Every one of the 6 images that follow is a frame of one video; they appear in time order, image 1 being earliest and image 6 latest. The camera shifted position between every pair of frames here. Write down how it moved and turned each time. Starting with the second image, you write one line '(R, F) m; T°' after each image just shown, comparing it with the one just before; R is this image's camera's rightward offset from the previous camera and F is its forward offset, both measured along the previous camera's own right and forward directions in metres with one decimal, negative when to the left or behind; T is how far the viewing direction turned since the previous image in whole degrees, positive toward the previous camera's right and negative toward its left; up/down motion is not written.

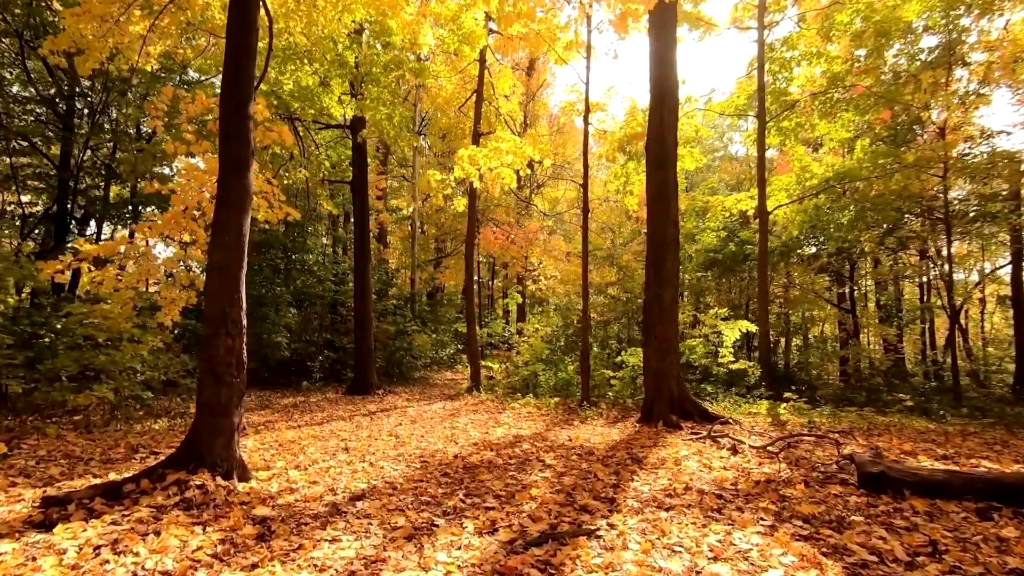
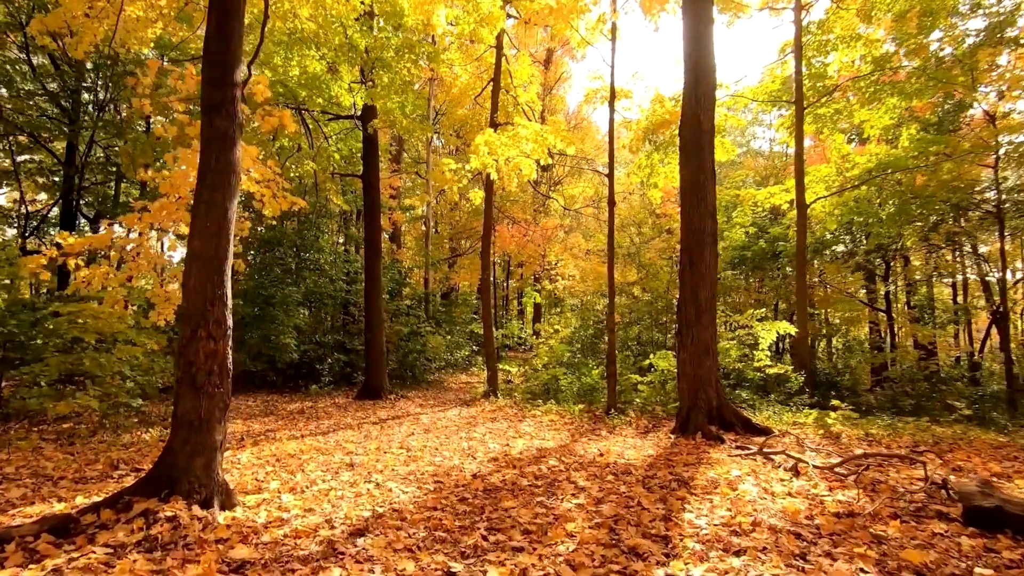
(-0.1, +0.7) m; -2°
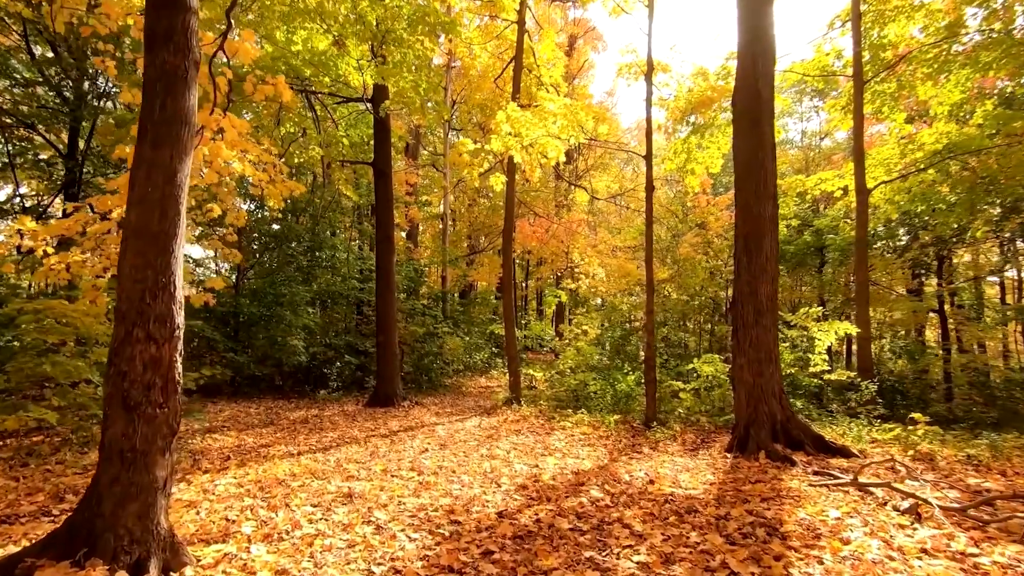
(-0.1, +1.0) m; -2°
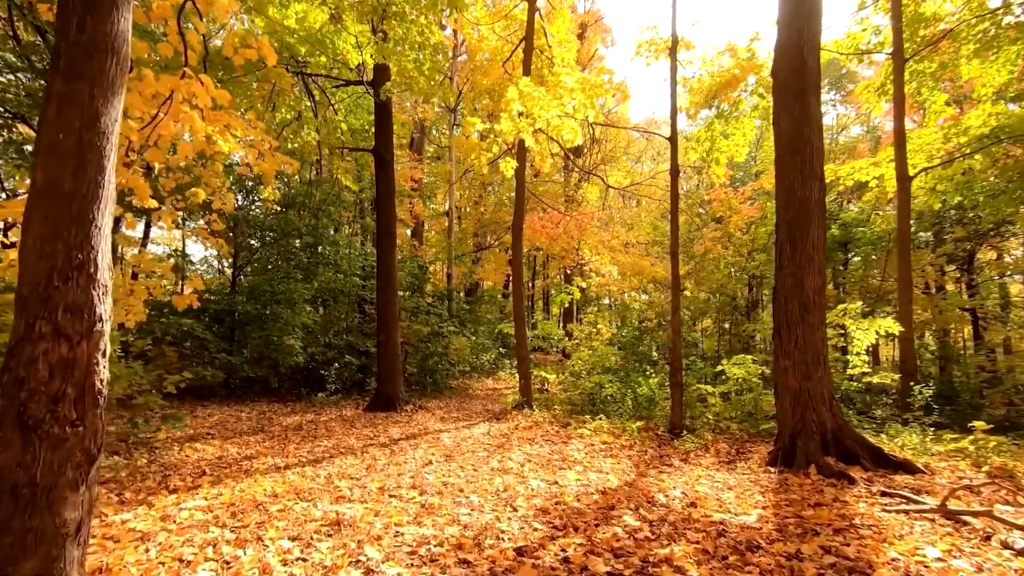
(-0.1, +0.7) m; -1°
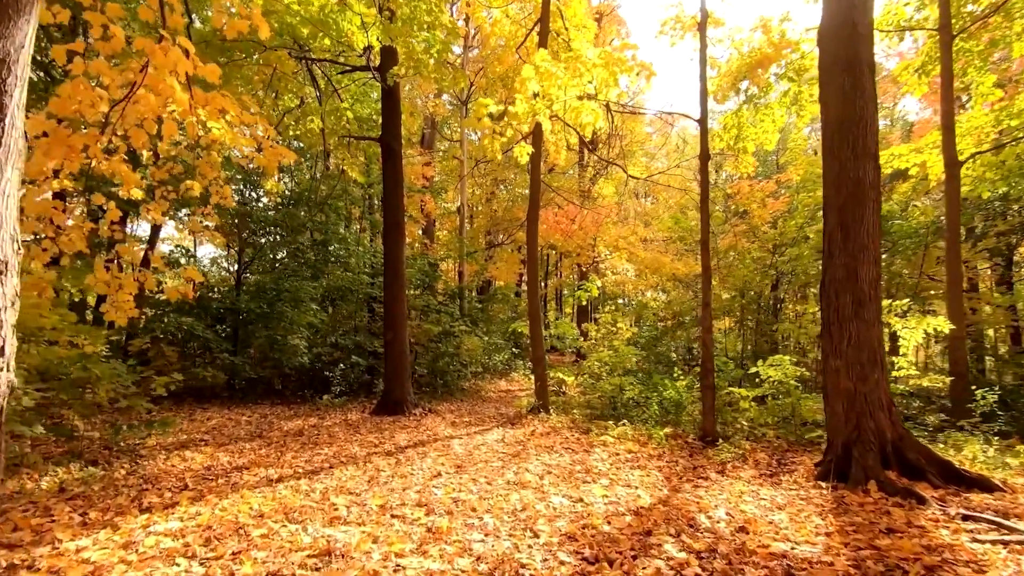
(-0.1, +0.5) m; -1°
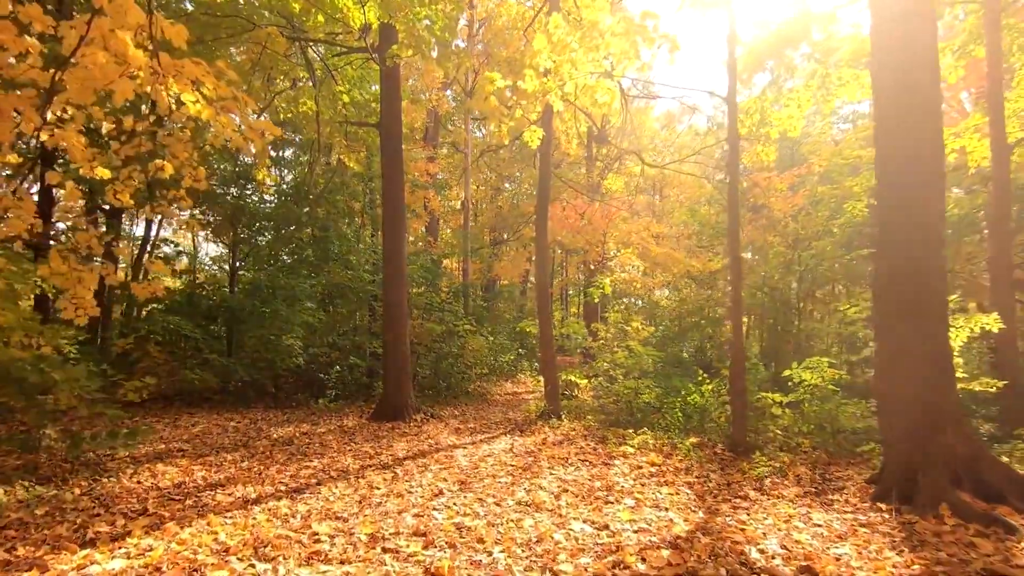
(-0.1, +0.6) m; -1°
